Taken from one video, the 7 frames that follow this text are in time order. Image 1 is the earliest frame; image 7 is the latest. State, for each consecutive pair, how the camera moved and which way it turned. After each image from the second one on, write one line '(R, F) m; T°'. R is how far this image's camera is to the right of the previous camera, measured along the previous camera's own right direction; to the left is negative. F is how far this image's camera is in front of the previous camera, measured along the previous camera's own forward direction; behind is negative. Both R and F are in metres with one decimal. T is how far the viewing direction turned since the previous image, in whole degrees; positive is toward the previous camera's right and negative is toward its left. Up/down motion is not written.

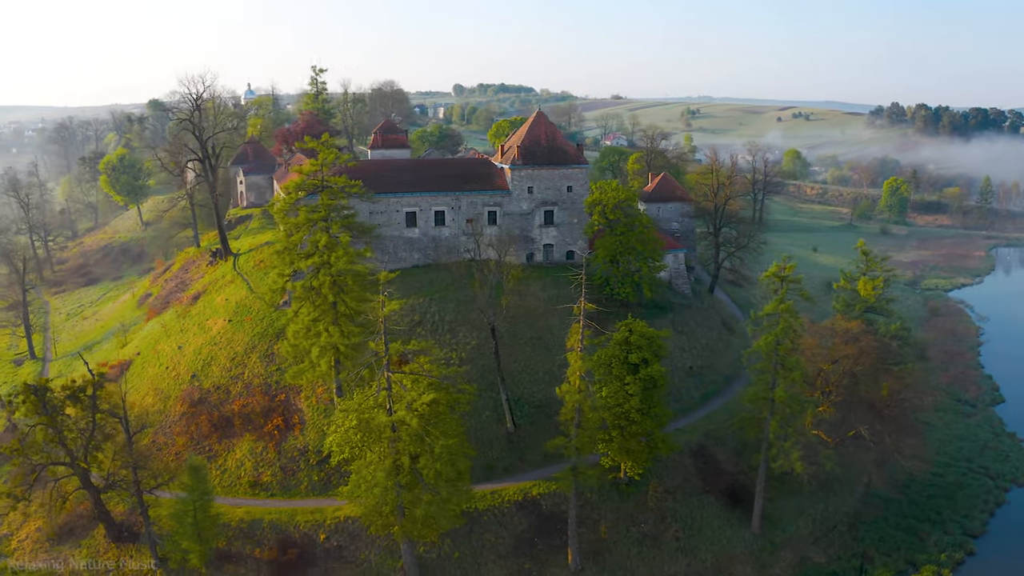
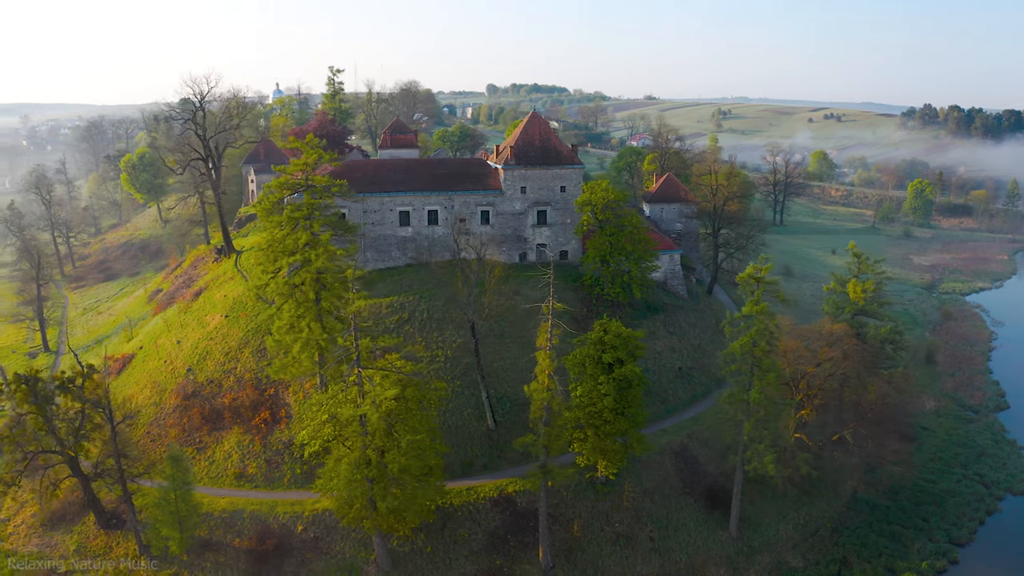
(+2.2, -0.2) m; -2°
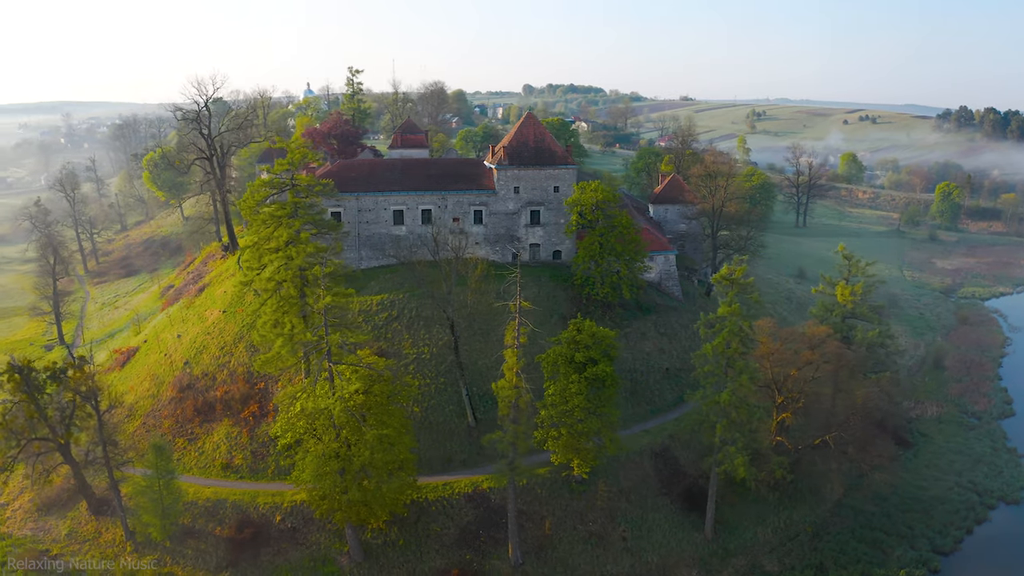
(+2.3, -0.2) m; -2°
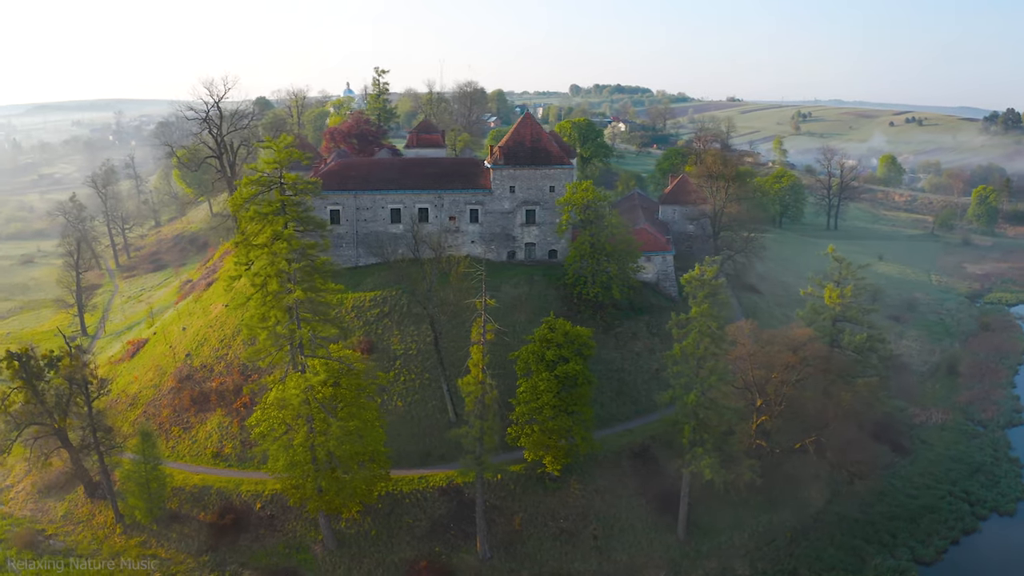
(+2.8, -0.3) m; -3°
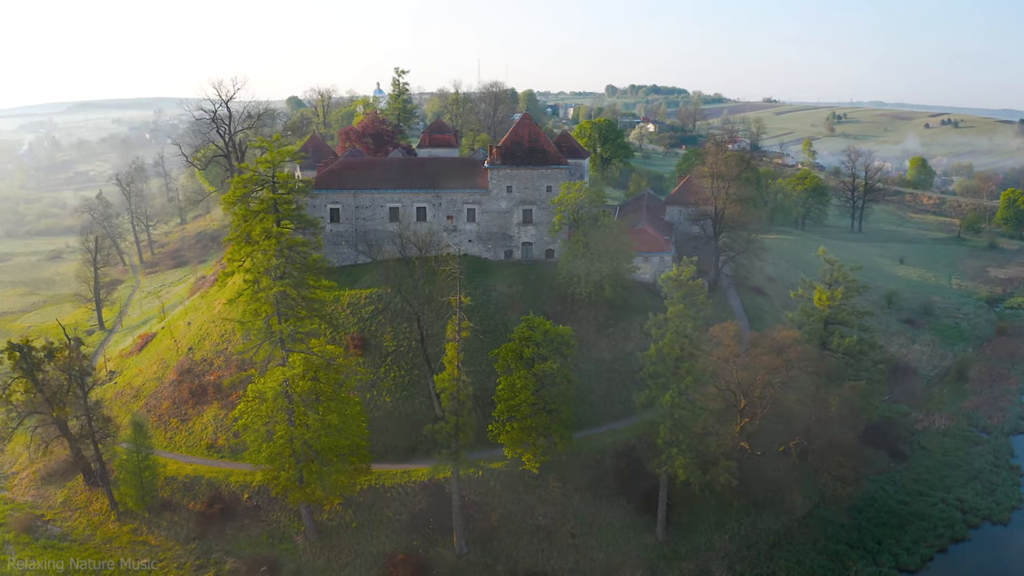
(+2.1, -0.3) m; -2°
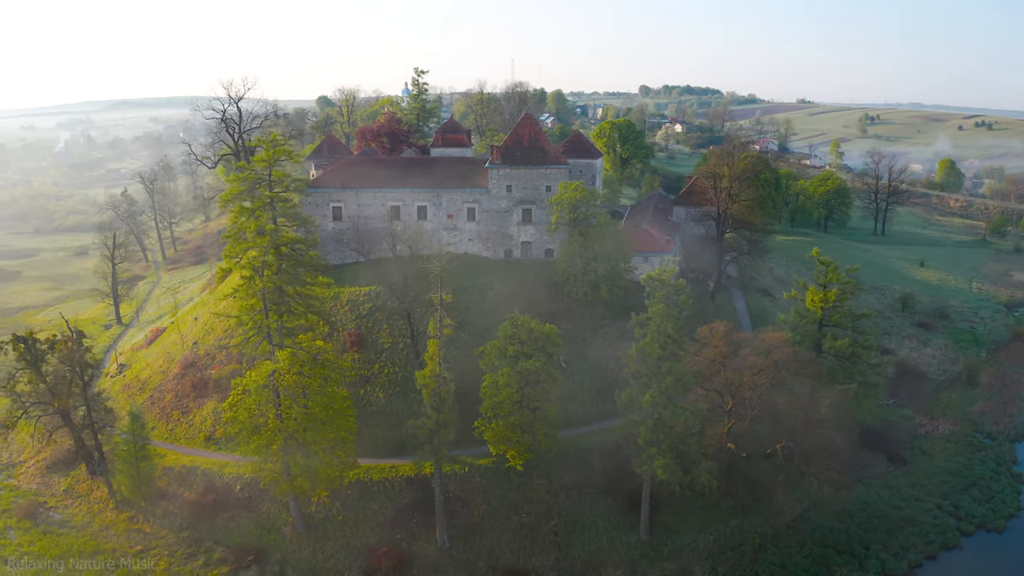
(+1.8, -0.2) m; -2°
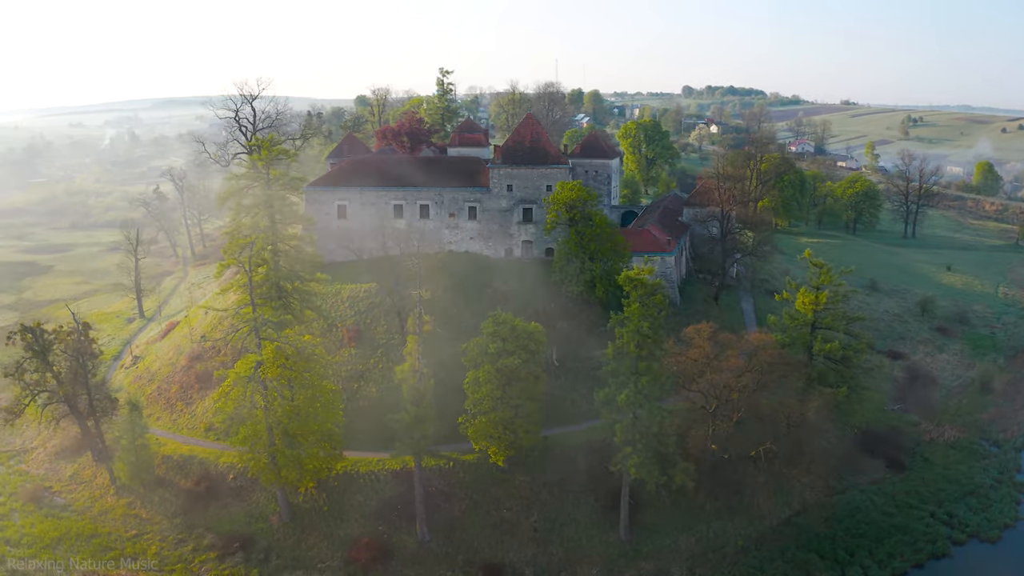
(+2.3, -0.3) m; -3°
